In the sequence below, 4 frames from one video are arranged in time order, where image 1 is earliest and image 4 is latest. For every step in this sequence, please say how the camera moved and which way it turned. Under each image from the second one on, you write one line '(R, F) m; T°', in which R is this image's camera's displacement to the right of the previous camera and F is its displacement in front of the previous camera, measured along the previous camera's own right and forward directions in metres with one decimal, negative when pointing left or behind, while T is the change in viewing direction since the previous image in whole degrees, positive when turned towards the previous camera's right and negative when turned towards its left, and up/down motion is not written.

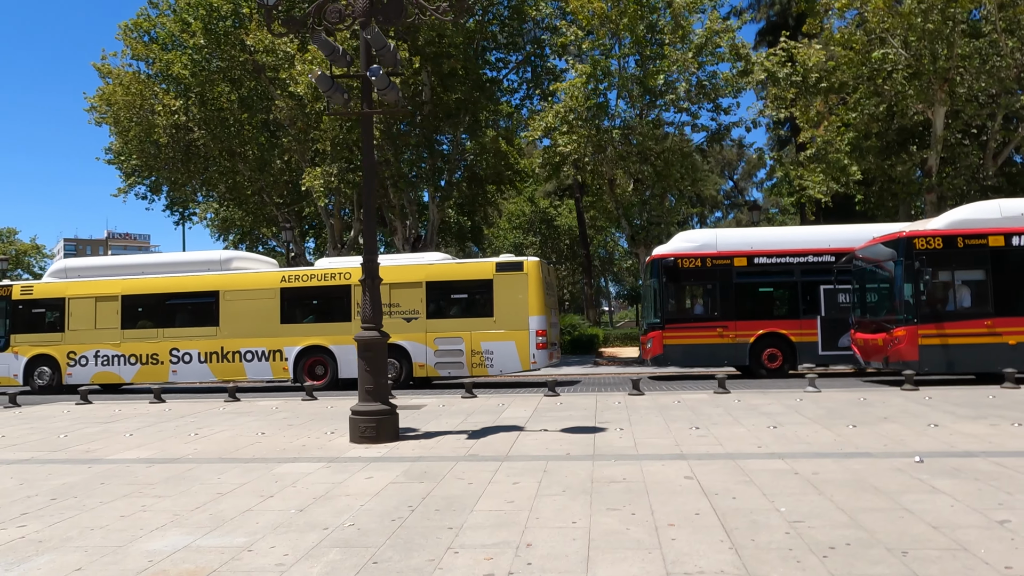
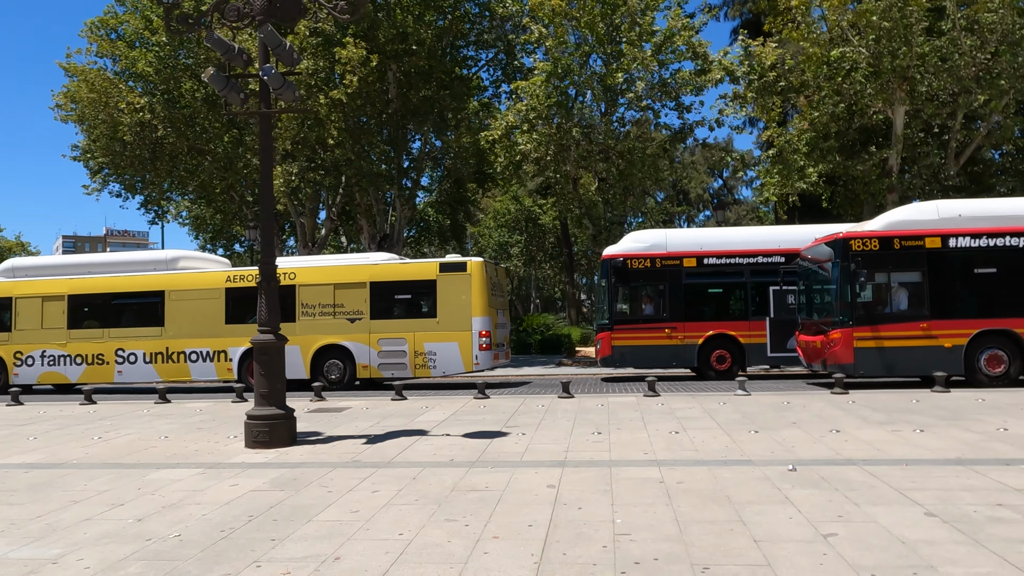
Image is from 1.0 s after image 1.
(+1.3, +0.1) m; 0°
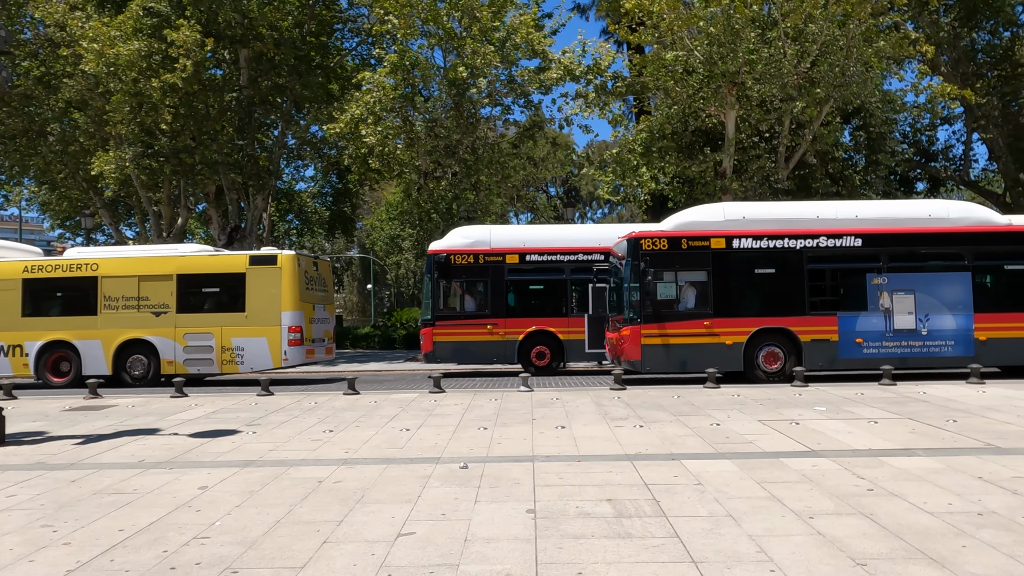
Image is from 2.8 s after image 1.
(+2.4, 0.0) m; +6°
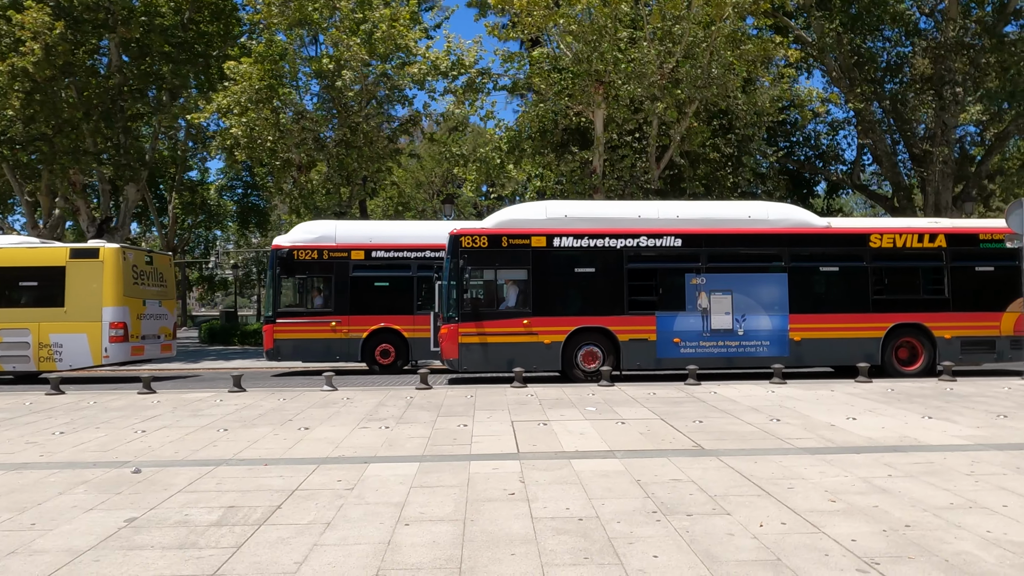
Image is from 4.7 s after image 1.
(+2.6, +0.1) m; +3°
